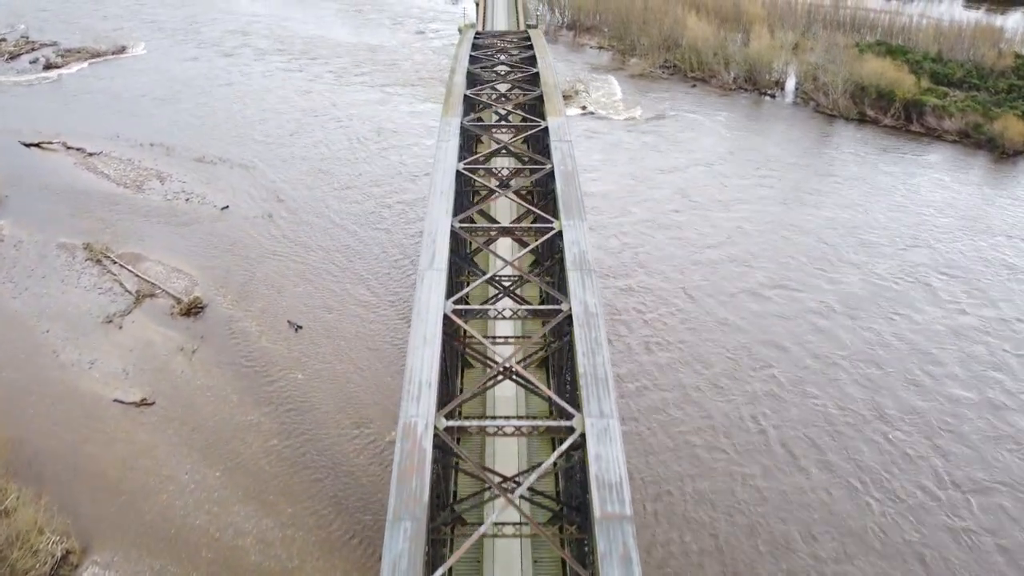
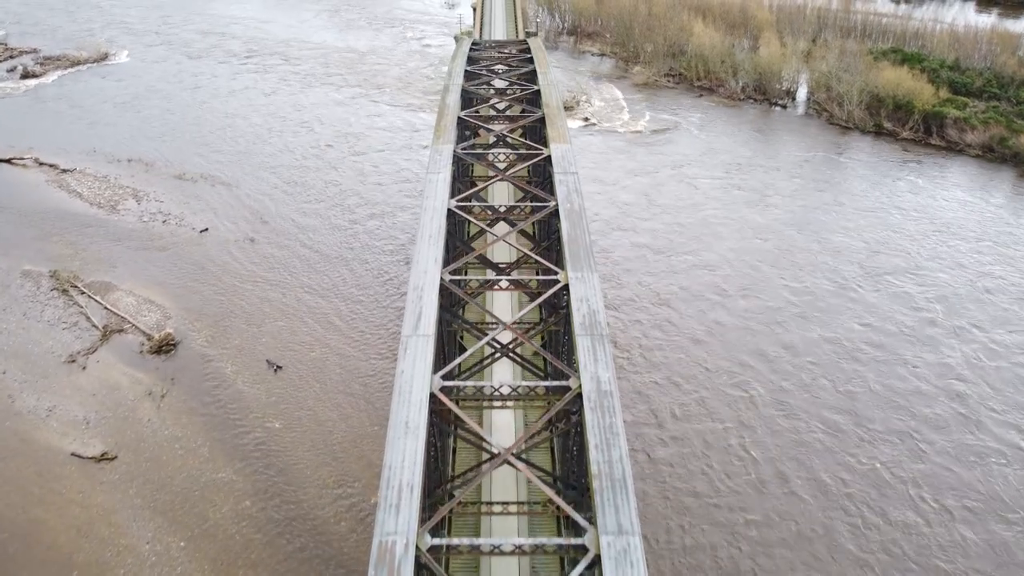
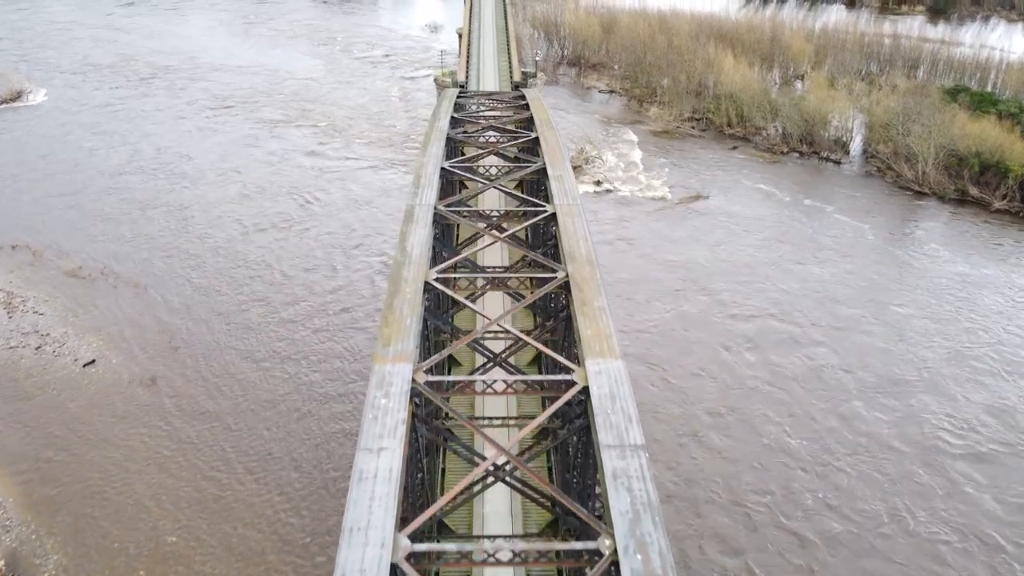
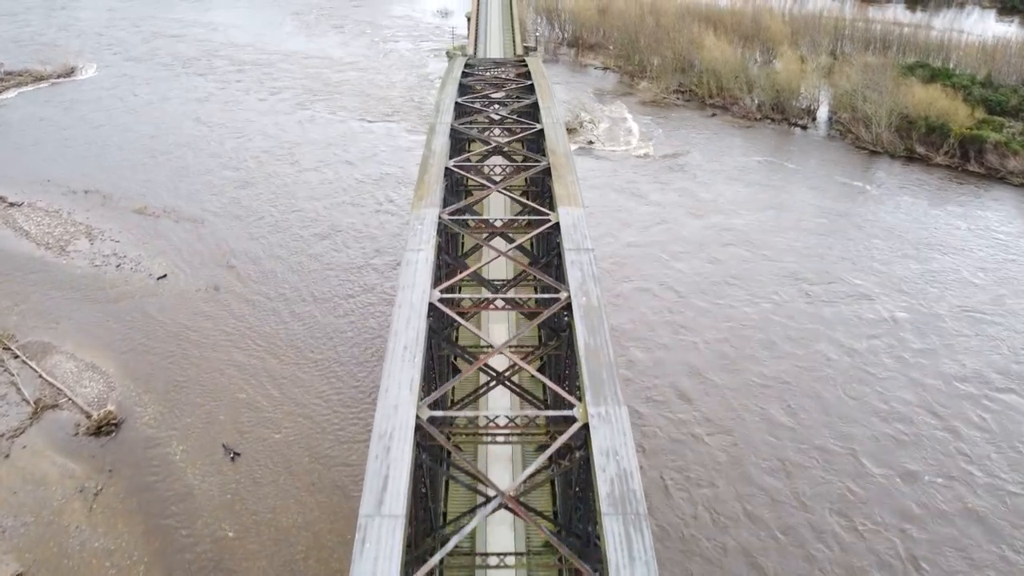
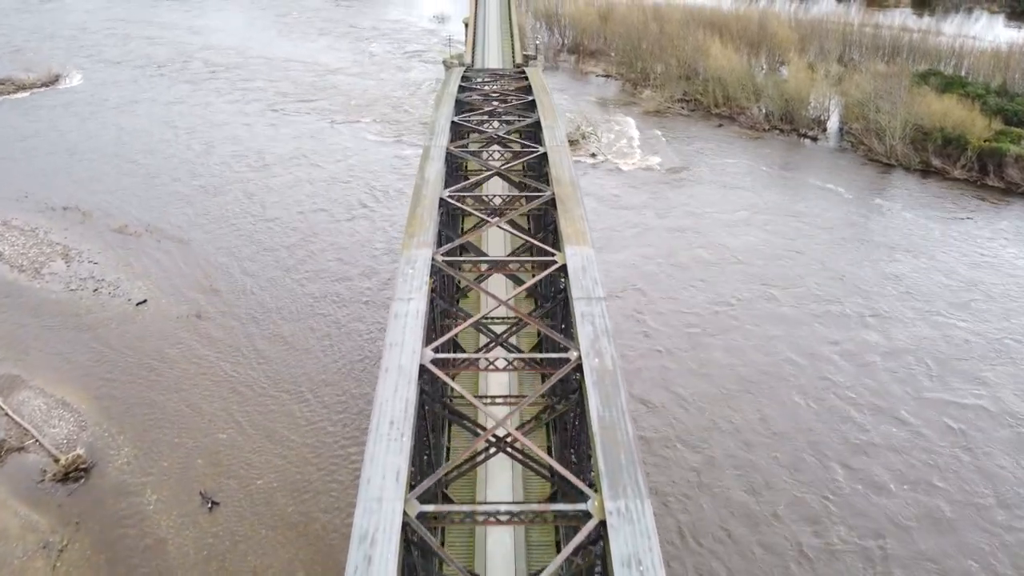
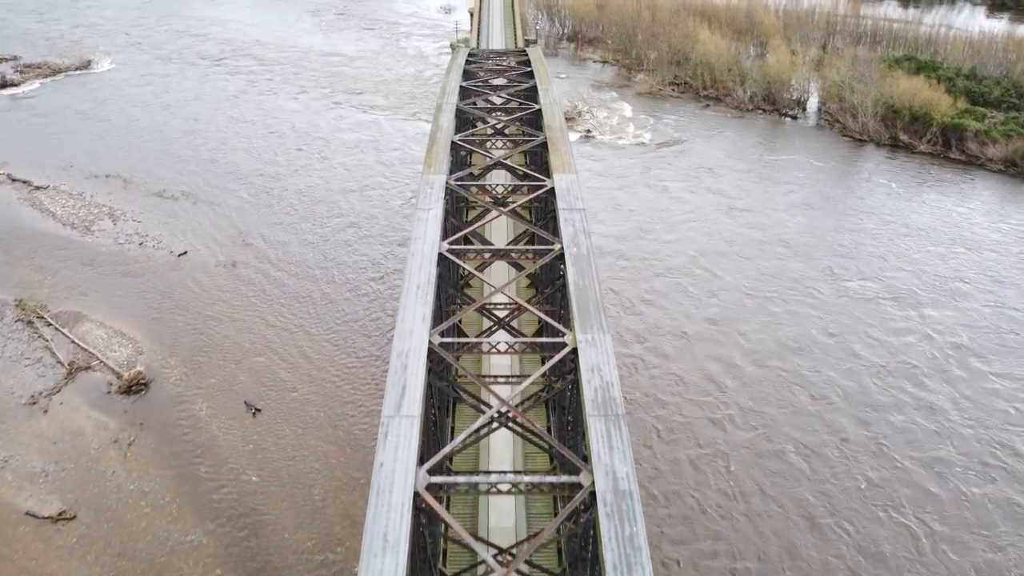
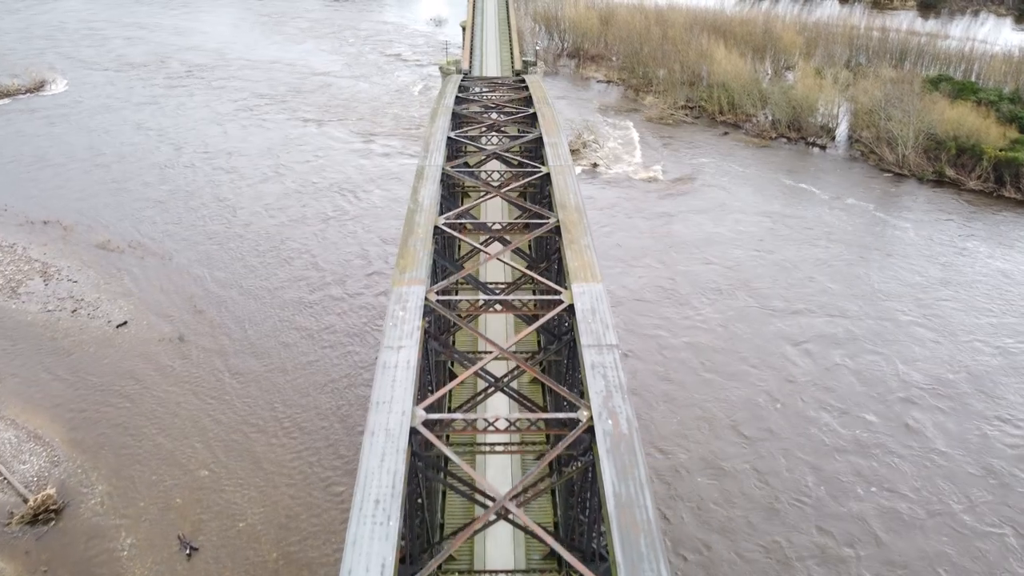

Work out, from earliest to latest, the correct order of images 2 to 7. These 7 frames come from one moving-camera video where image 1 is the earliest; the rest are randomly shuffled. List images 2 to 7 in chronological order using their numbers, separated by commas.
2, 6, 4, 5, 7, 3
